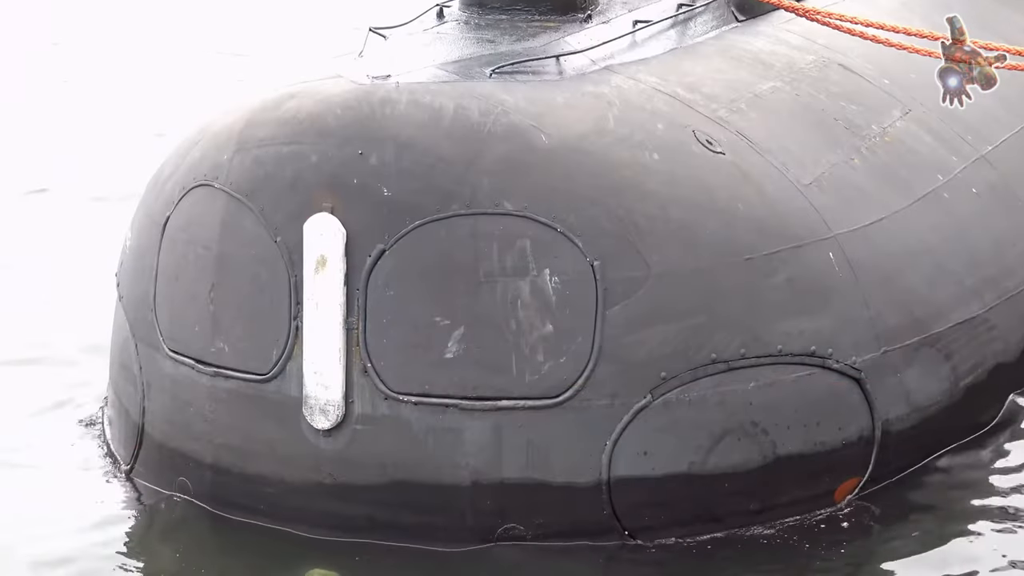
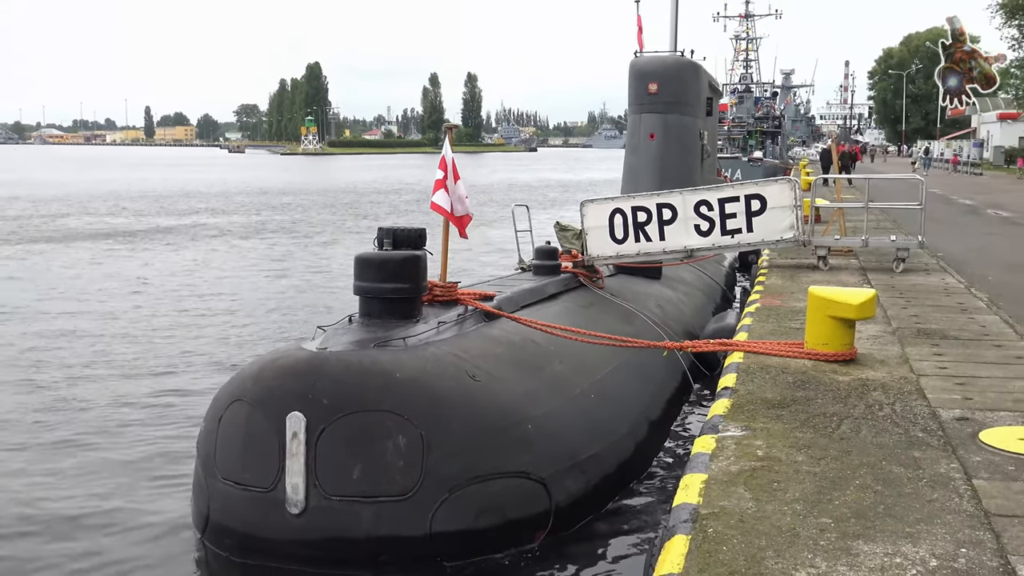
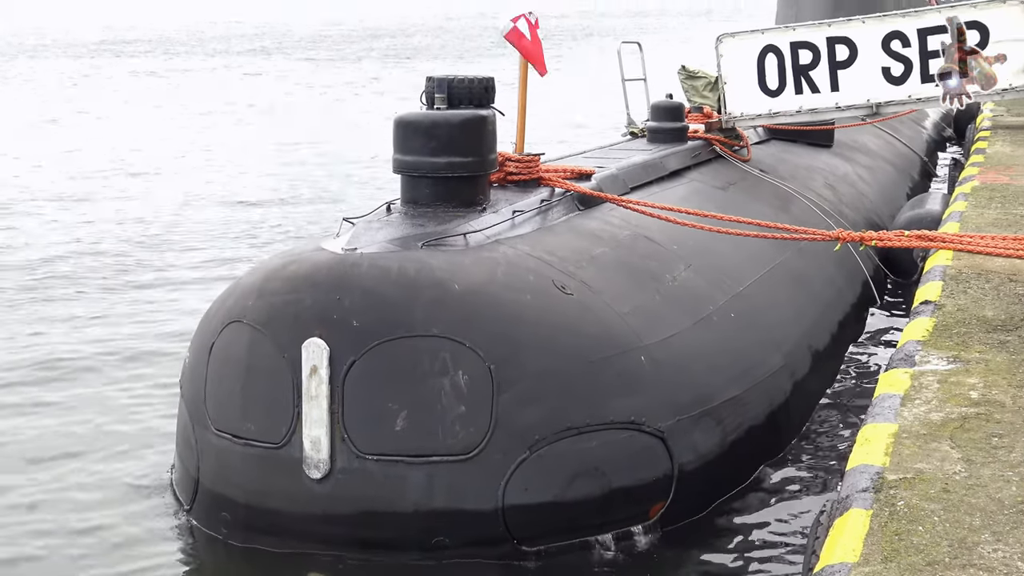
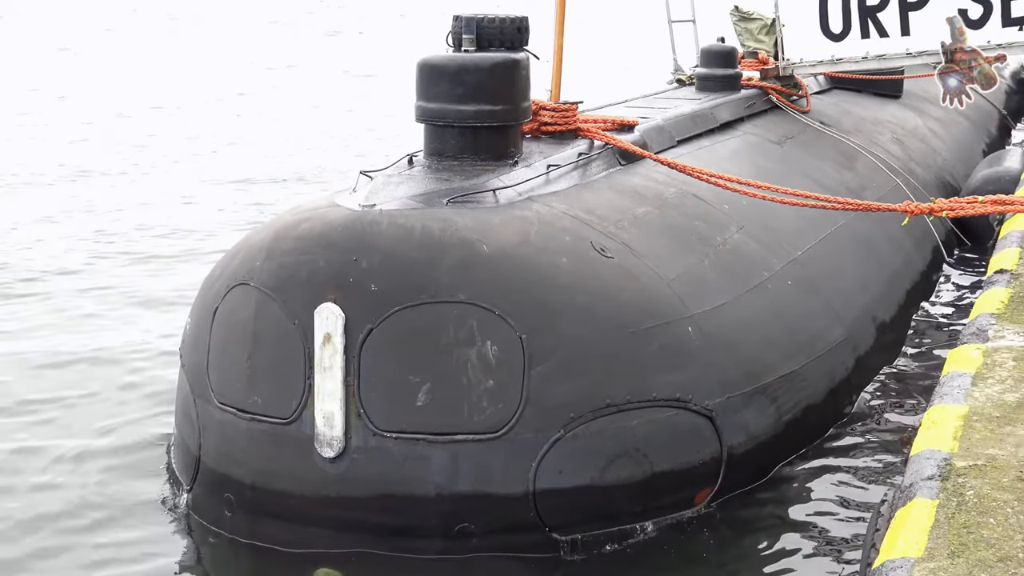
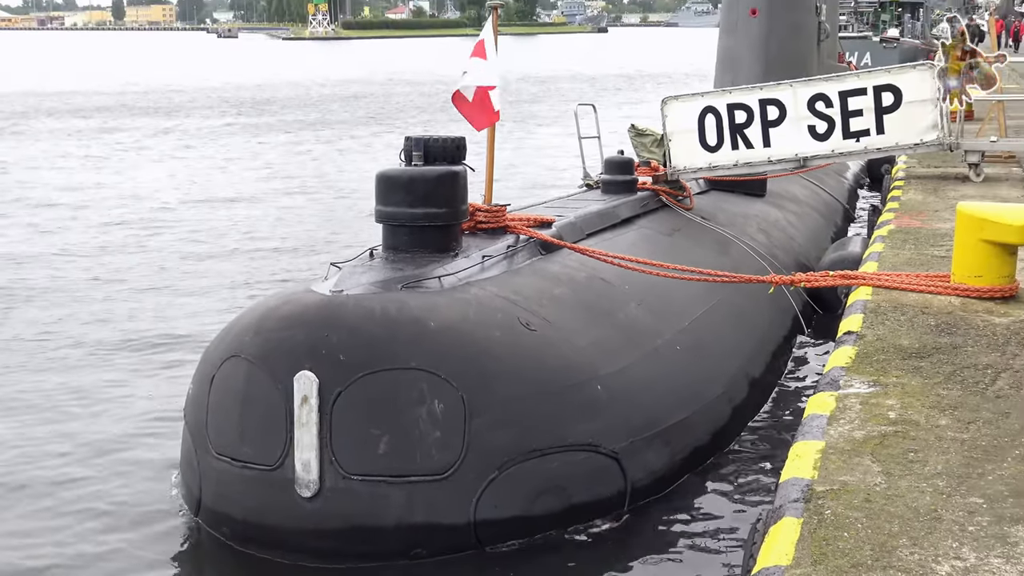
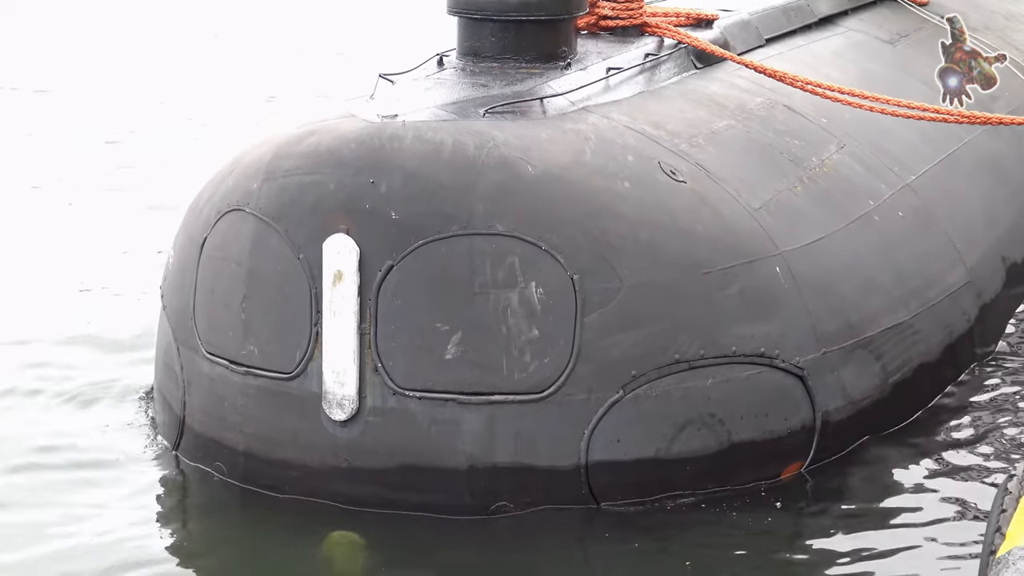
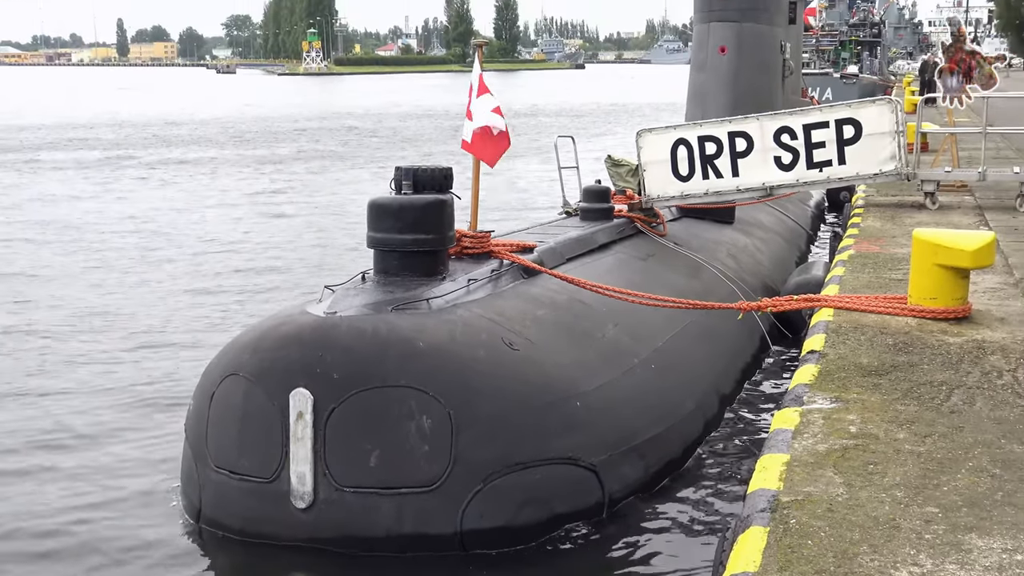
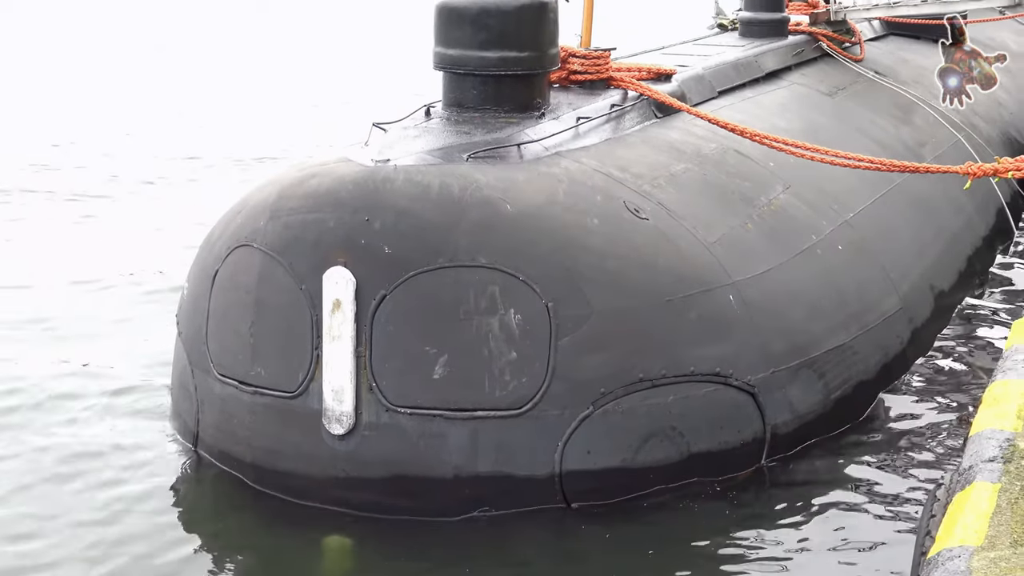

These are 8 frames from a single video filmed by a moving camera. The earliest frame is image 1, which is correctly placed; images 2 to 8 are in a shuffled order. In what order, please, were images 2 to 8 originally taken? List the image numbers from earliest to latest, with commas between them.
6, 8, 4, 3, 5, 7, 2
